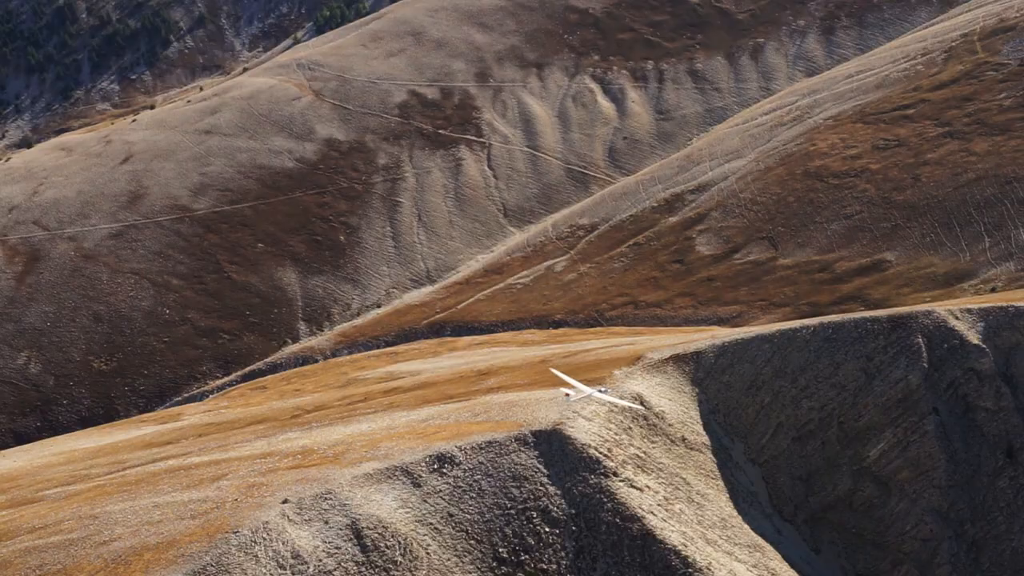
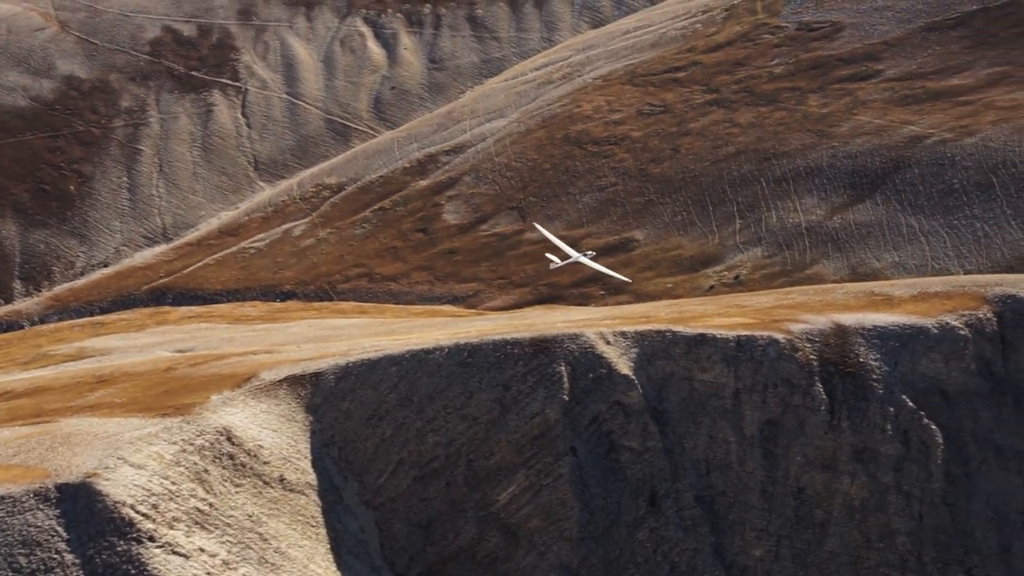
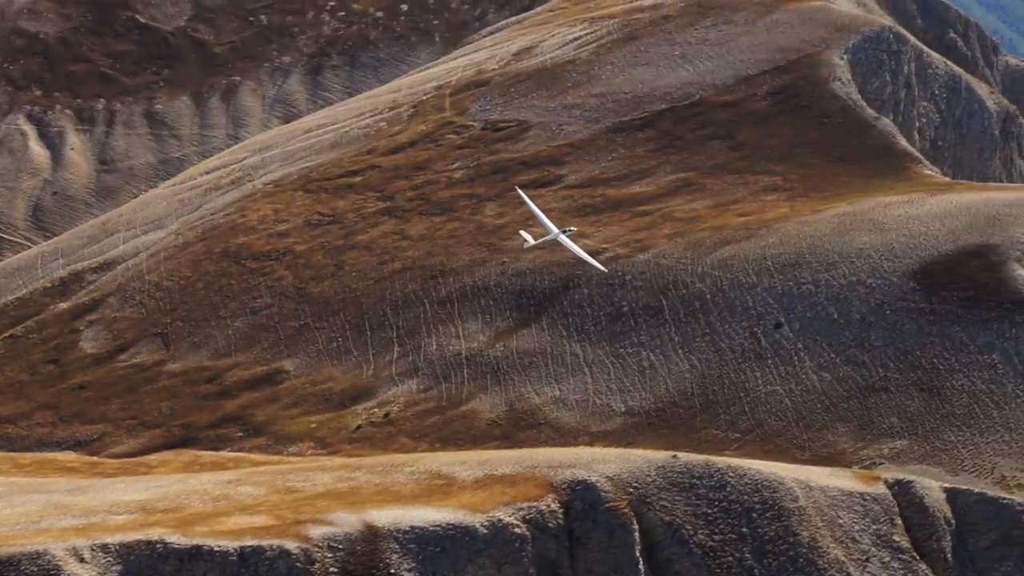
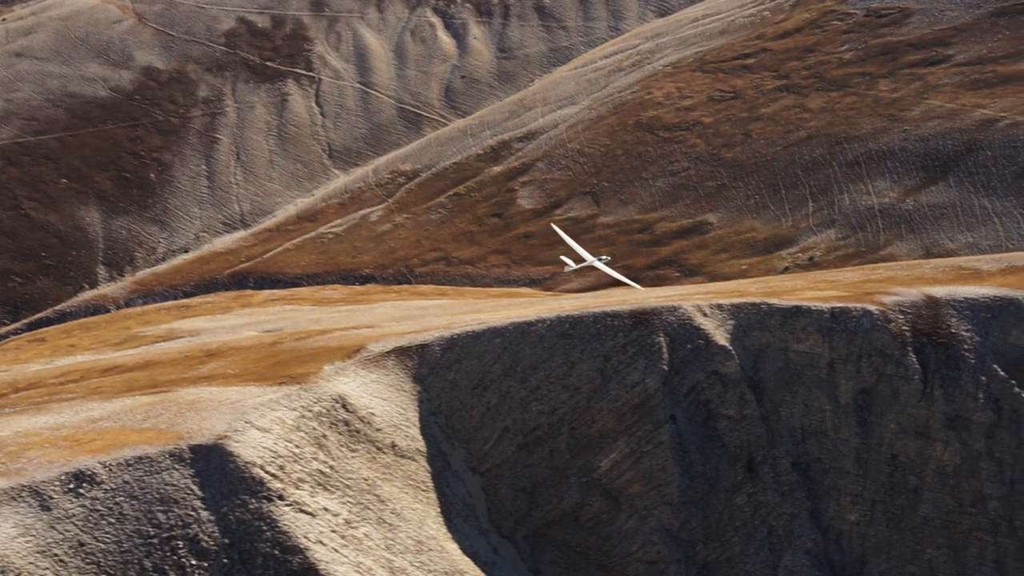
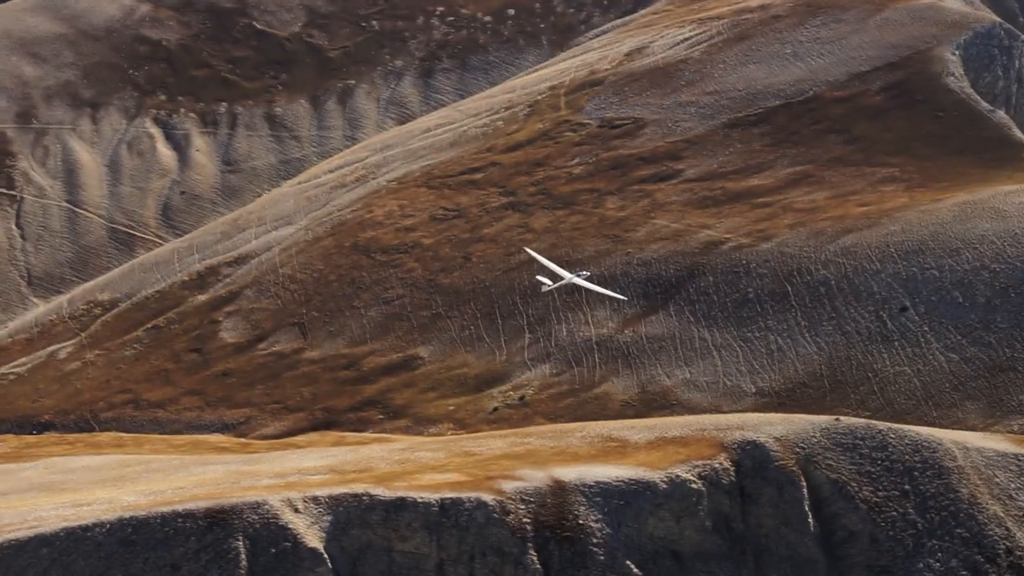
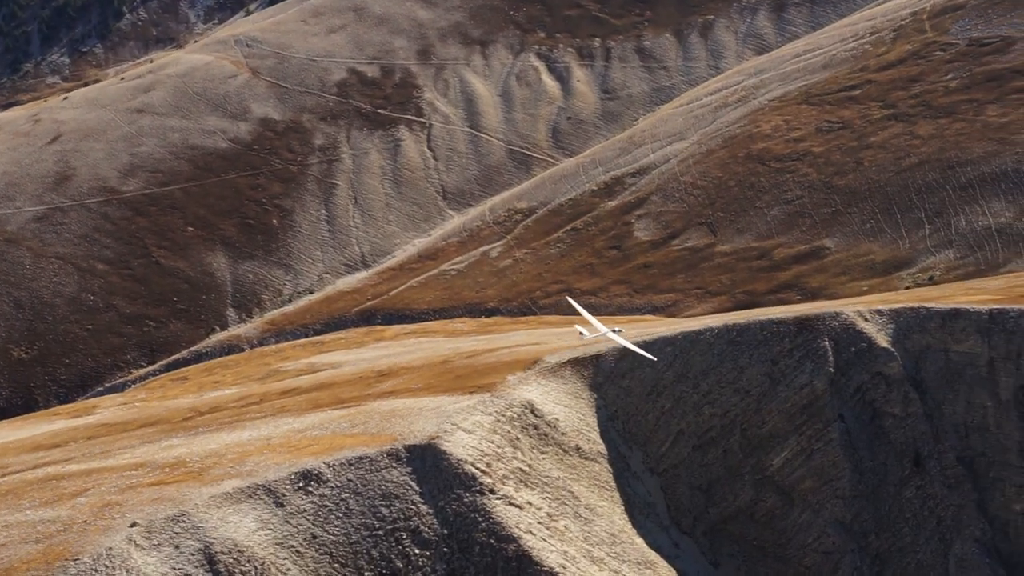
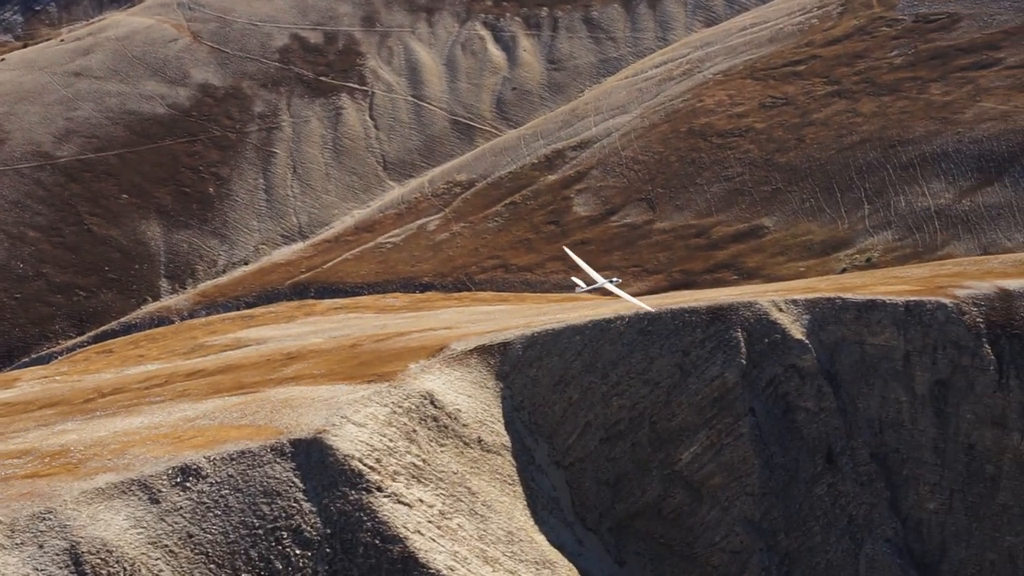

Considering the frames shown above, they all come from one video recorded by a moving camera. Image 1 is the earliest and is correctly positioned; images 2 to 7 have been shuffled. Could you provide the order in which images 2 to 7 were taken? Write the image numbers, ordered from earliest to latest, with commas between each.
6, 7, 4, 2, 5, 3
